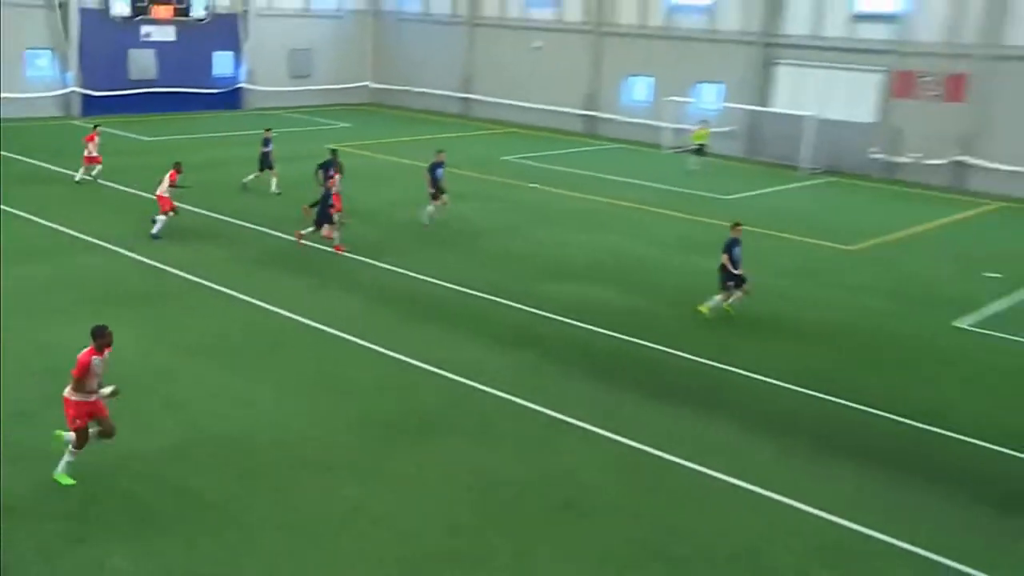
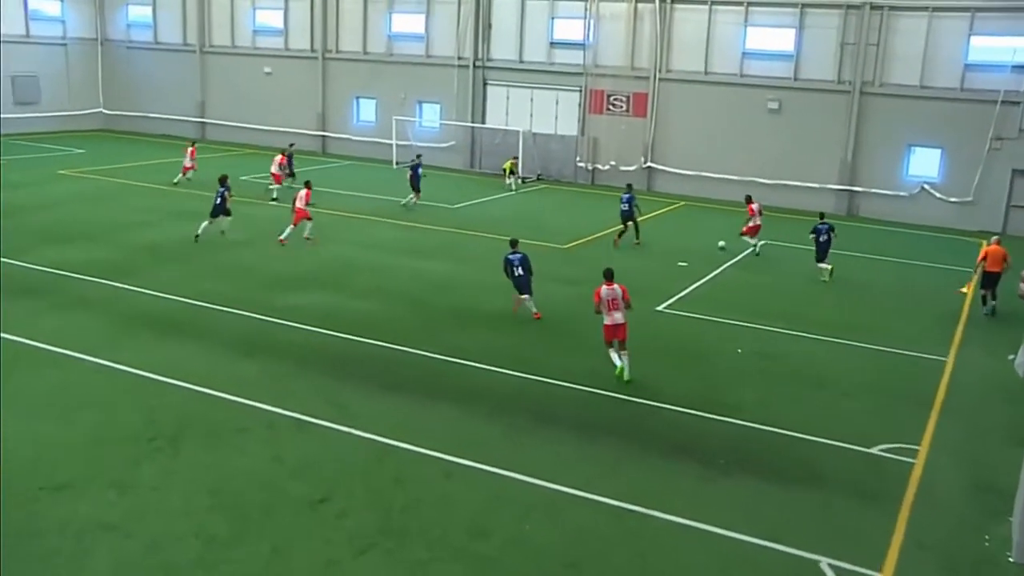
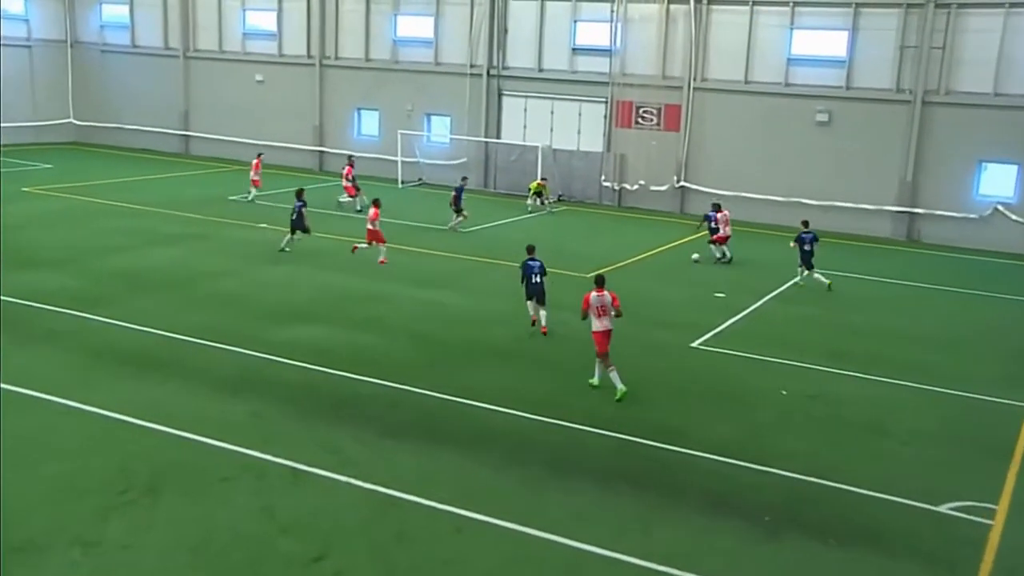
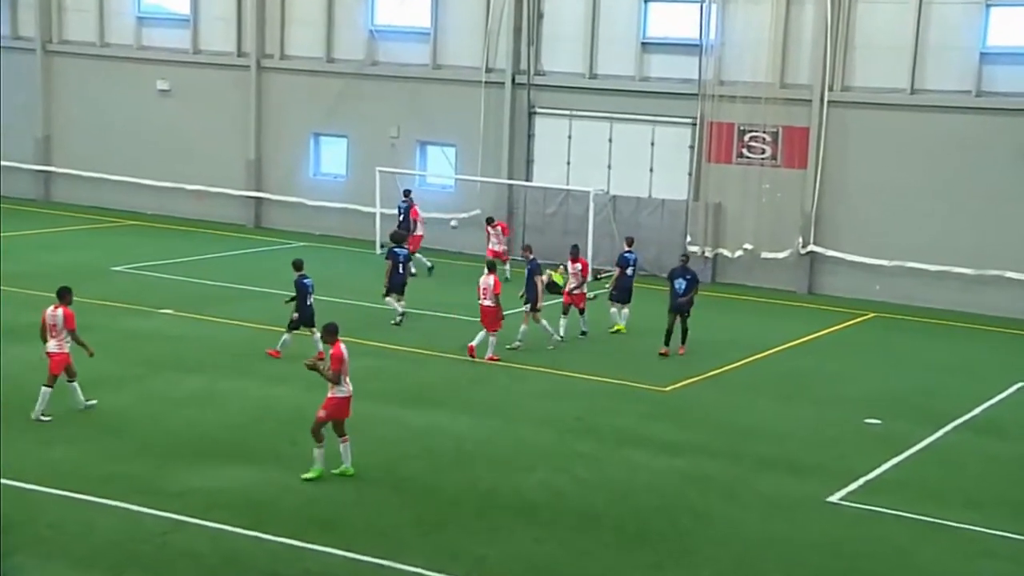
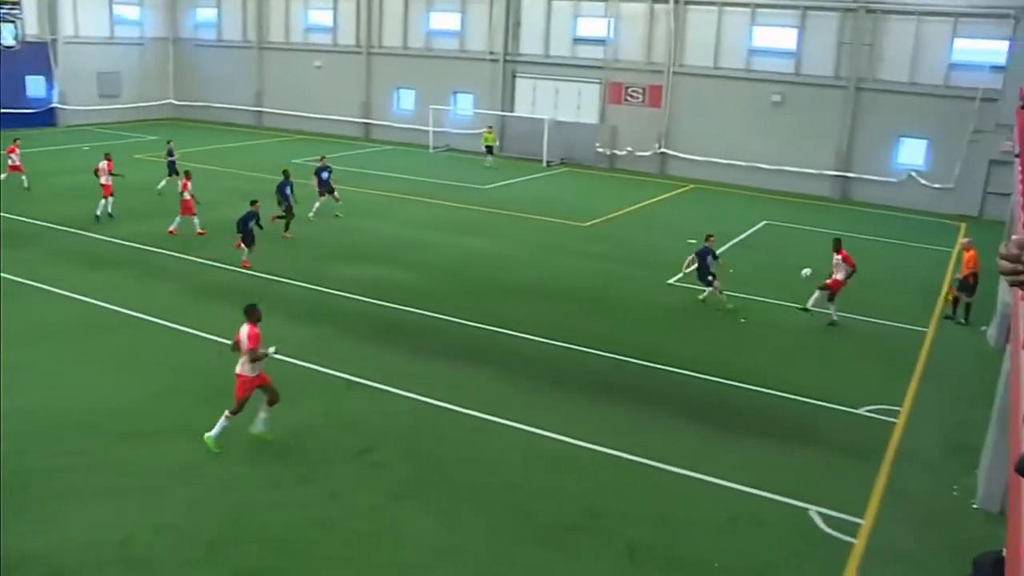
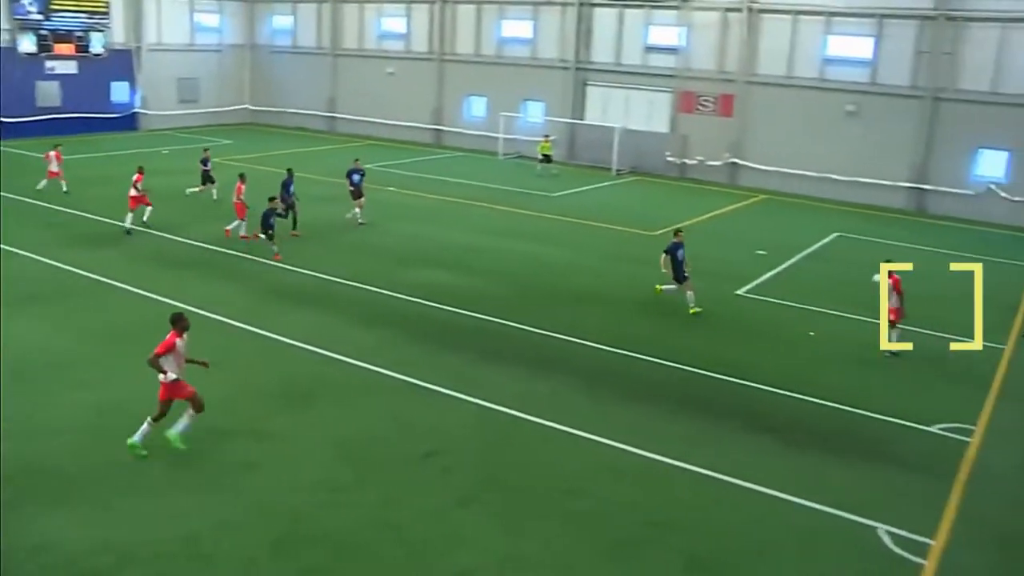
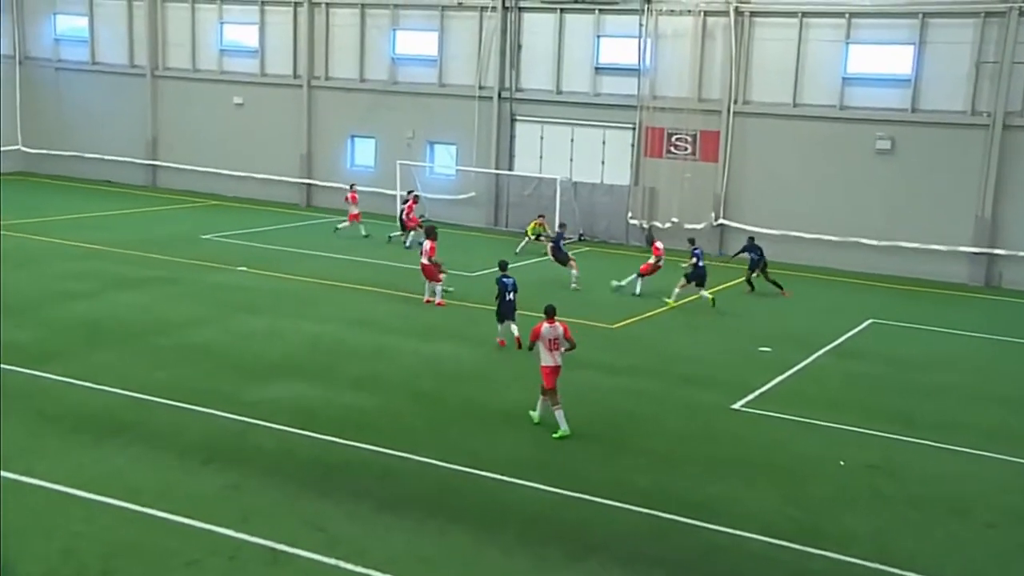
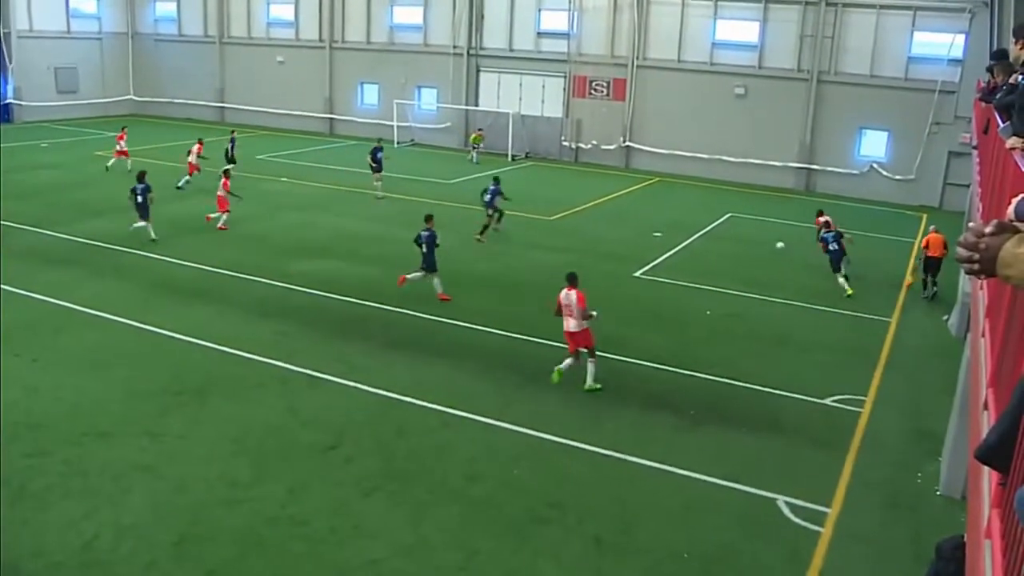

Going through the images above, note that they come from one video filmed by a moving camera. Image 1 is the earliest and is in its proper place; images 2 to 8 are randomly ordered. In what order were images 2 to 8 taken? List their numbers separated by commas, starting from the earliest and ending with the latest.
6, 5, 8, 2, 3, 7, 4
